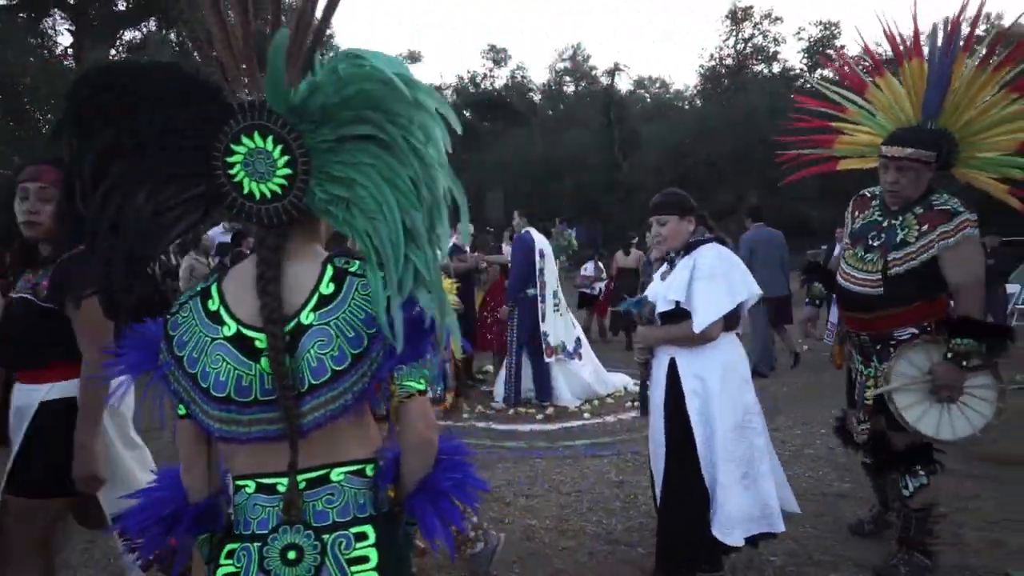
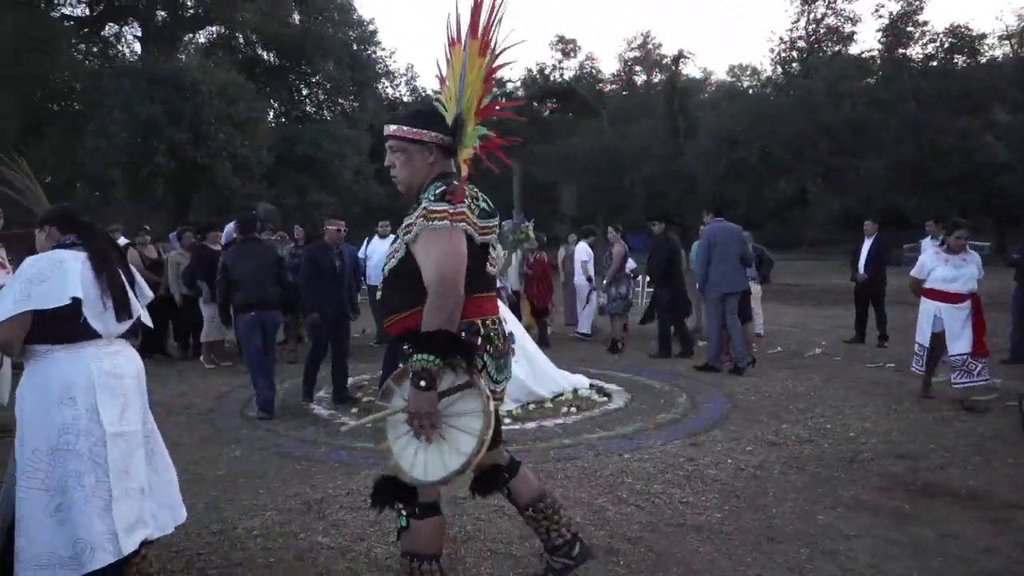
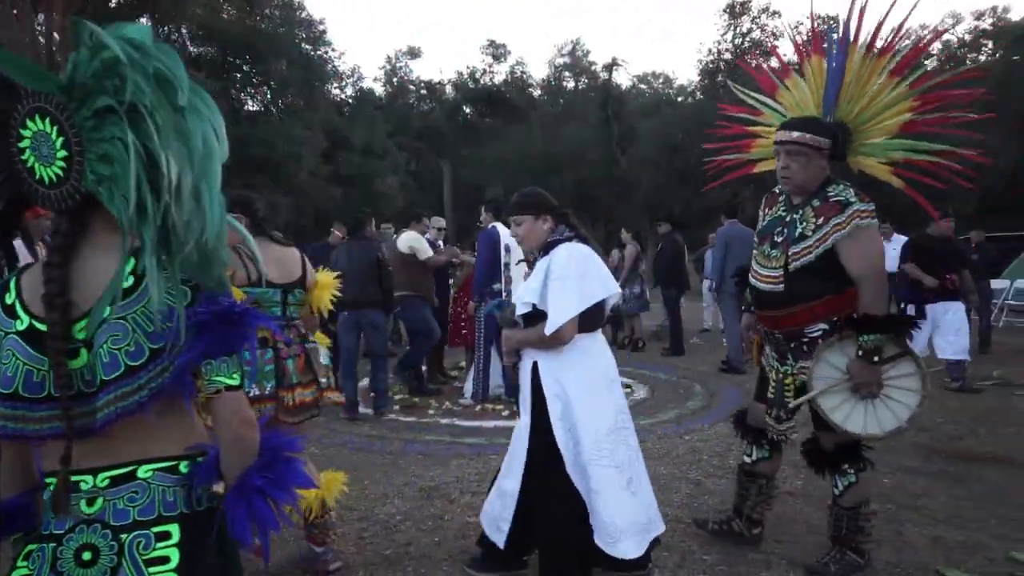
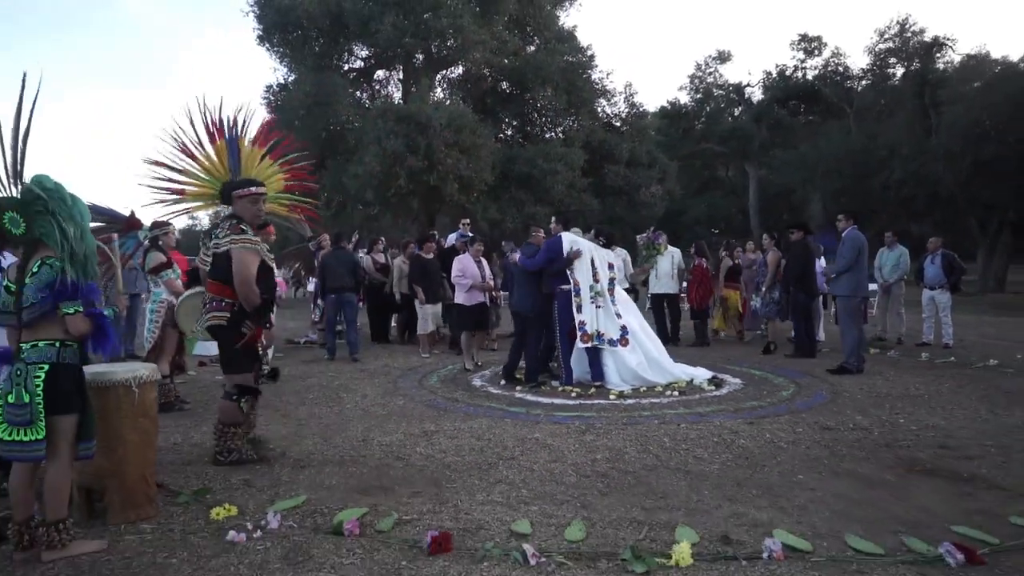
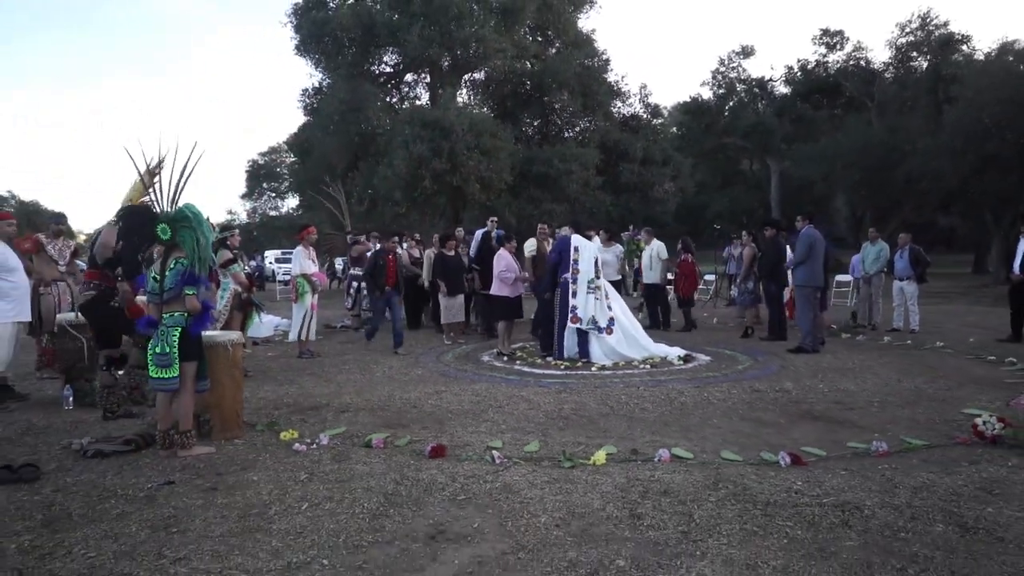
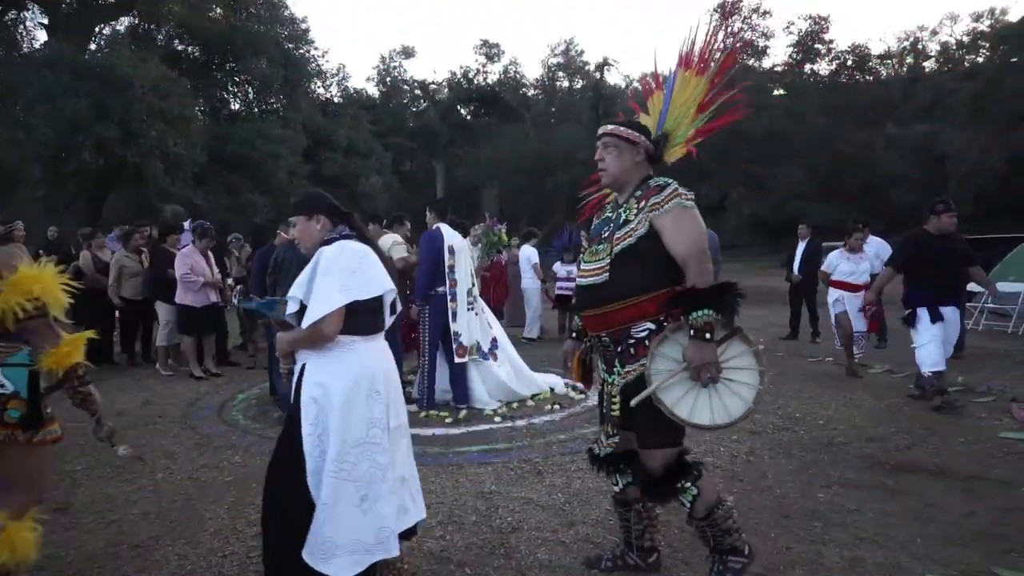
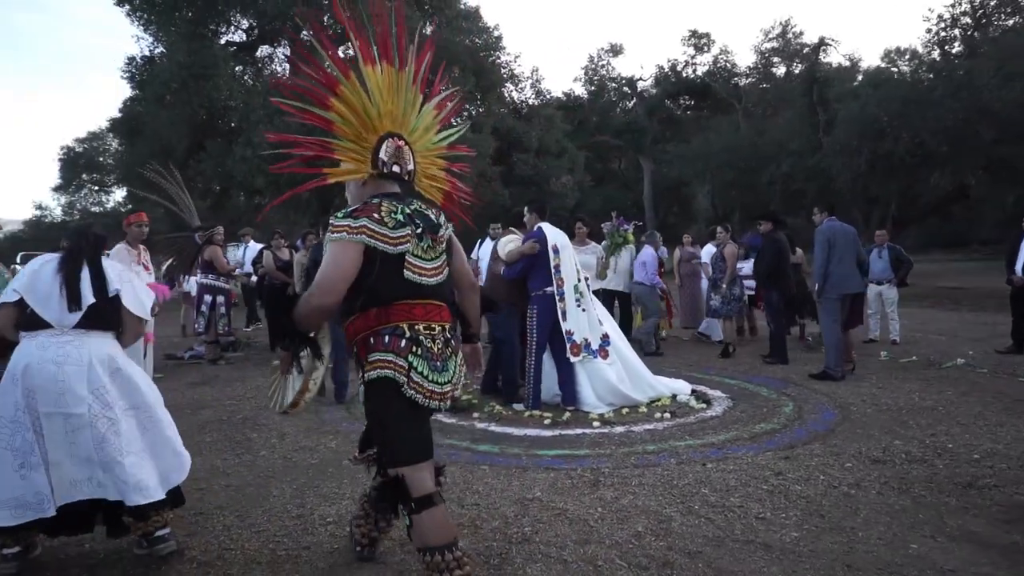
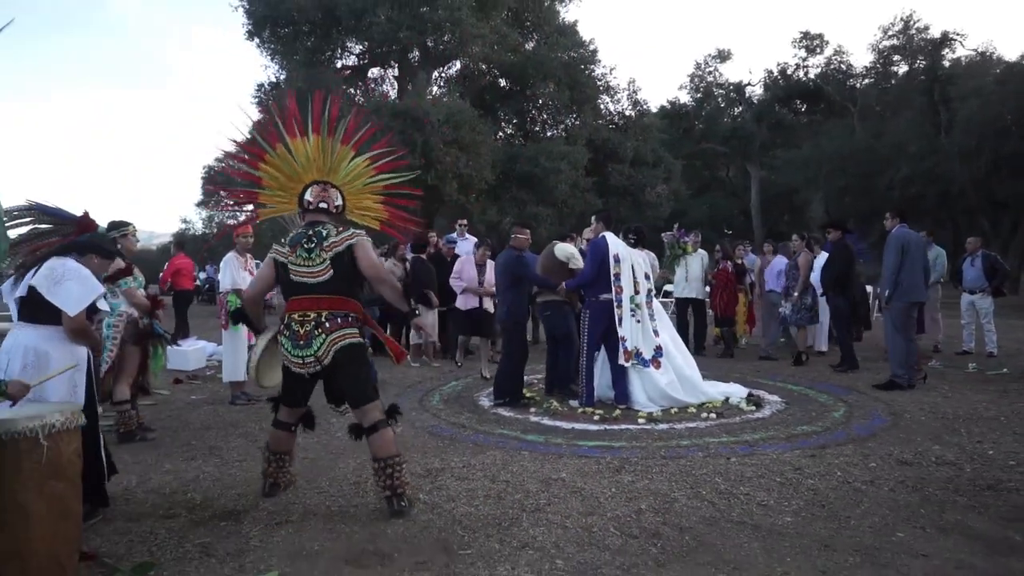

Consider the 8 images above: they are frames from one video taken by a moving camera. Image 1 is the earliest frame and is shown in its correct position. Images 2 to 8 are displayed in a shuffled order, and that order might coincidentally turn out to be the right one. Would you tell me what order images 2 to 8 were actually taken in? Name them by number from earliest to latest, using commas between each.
3, 6, 2, 7, 8, 4, 5
